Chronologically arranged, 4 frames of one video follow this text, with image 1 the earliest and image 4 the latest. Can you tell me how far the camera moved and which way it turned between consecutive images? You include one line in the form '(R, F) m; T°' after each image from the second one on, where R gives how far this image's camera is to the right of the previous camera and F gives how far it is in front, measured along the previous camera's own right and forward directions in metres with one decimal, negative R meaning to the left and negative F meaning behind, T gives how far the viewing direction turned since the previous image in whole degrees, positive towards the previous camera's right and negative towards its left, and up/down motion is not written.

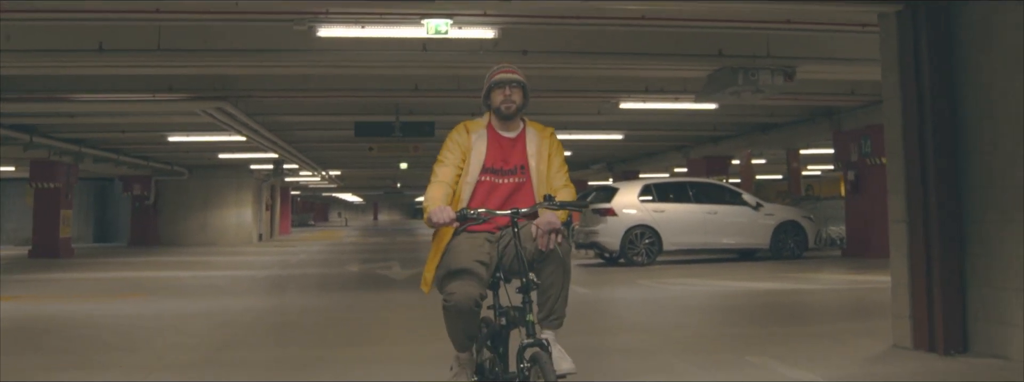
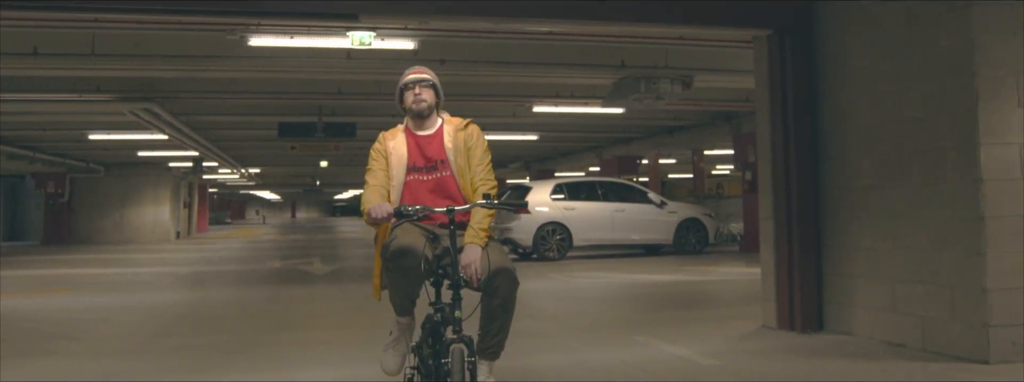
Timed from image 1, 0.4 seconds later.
(0.0, -0.7) m; +5°
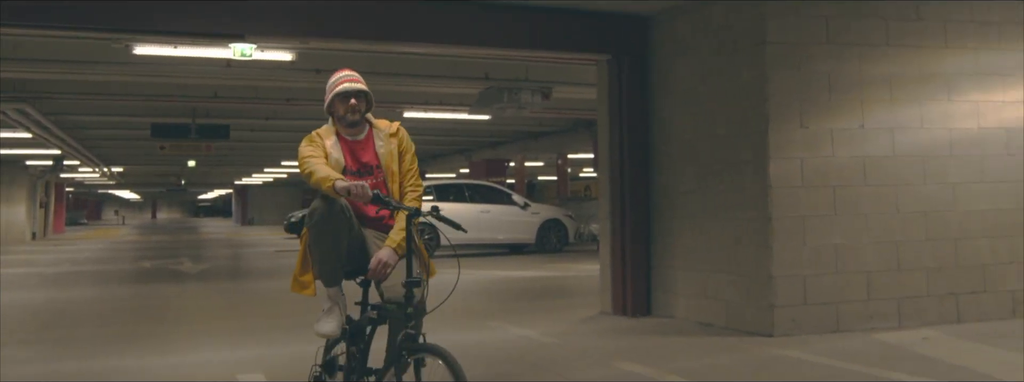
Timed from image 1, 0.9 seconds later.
(0.0, -0.9) m; +7°
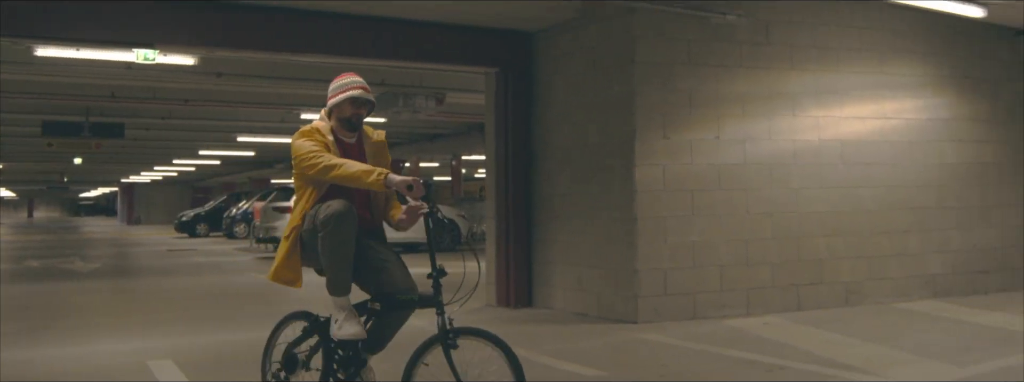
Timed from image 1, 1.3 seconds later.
(0.0, -0.6) m; +6°
